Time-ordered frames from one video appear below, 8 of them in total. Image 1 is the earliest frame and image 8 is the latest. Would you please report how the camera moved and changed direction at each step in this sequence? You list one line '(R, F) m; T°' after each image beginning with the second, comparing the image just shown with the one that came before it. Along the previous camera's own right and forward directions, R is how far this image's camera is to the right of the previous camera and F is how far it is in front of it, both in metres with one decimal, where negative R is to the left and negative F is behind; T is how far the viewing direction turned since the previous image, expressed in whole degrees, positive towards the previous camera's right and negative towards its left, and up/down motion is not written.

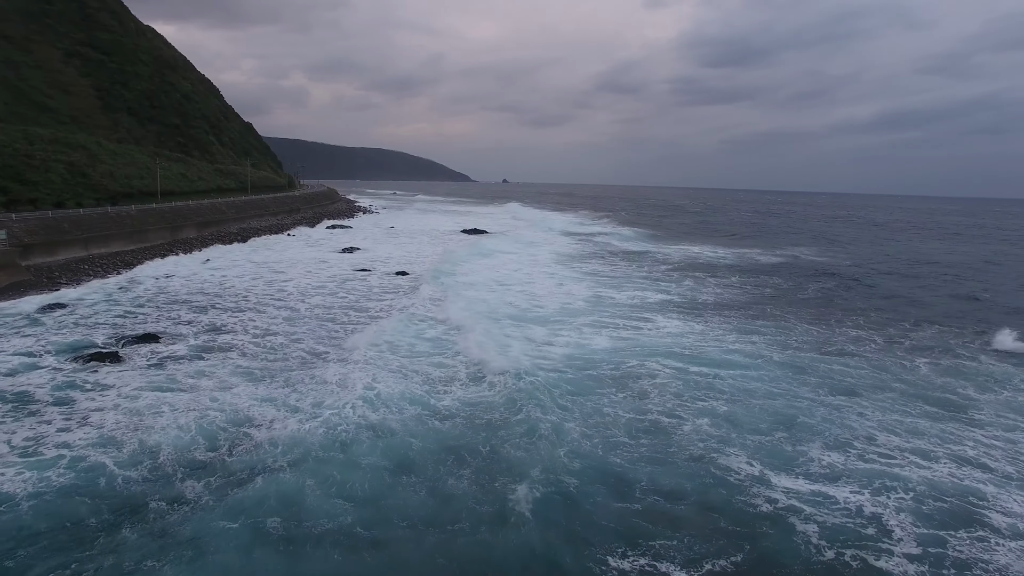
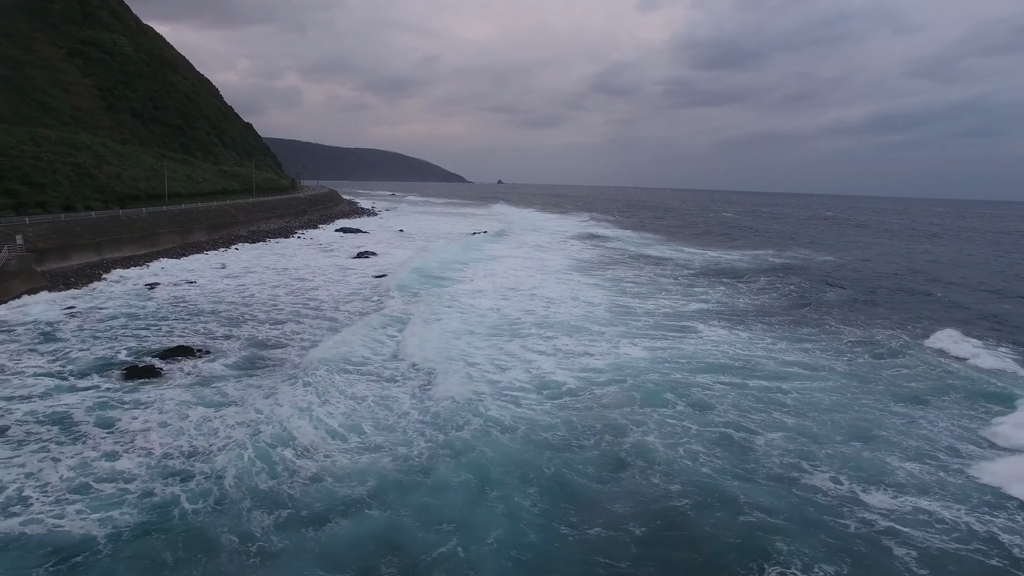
(-1.2, +0.2) m; +1°
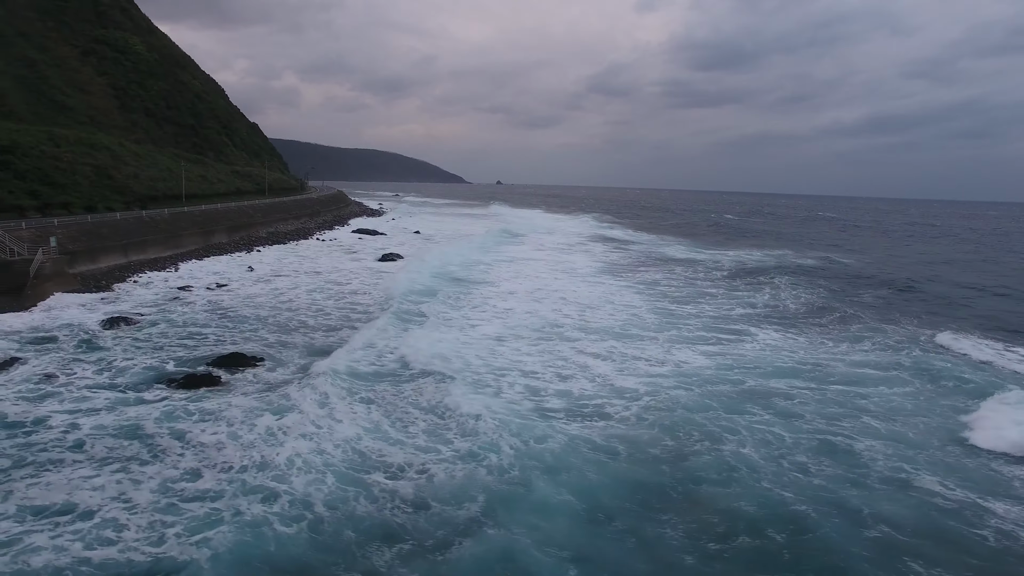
(-1.5, +0.2) m; 0°
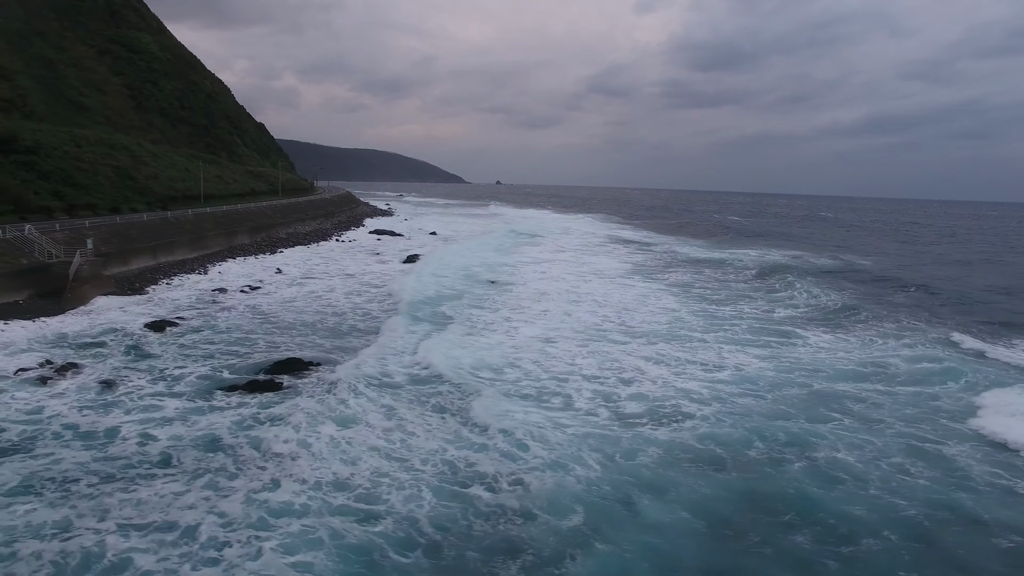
(-1.3, +0.1) m; 0°
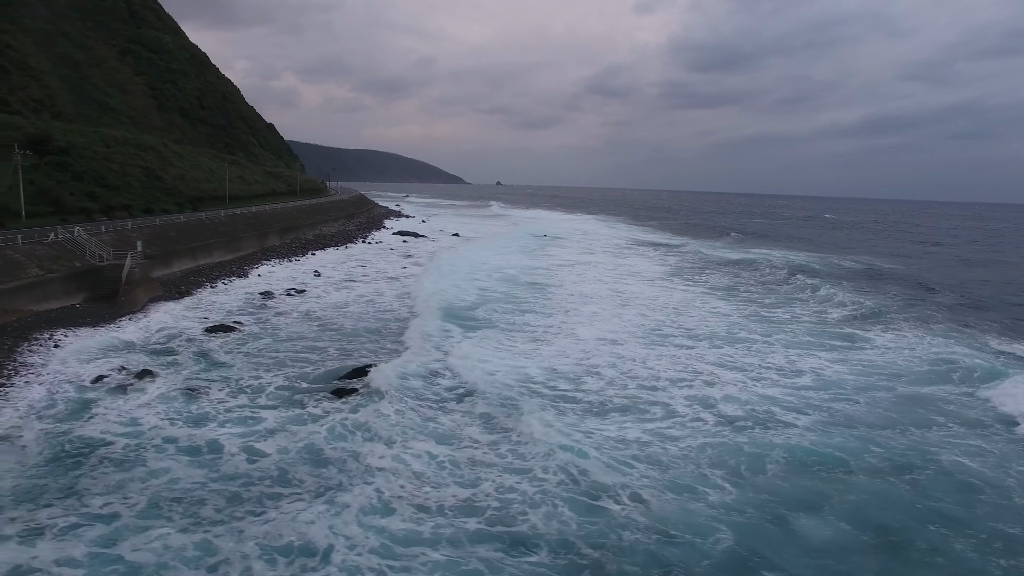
(-1.7, +0.2) m; 0°
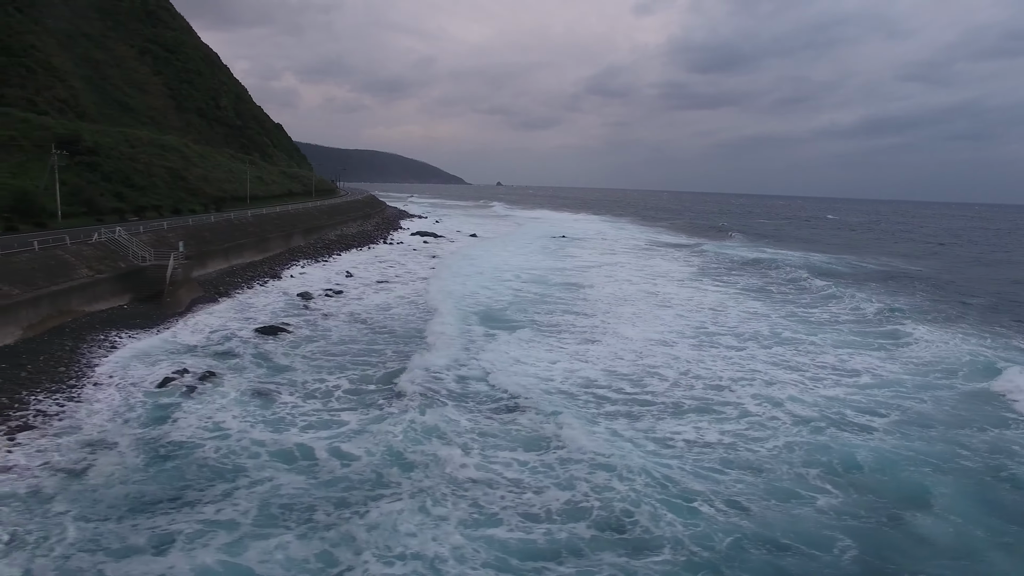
(-1.3, 0.0) m; 0°
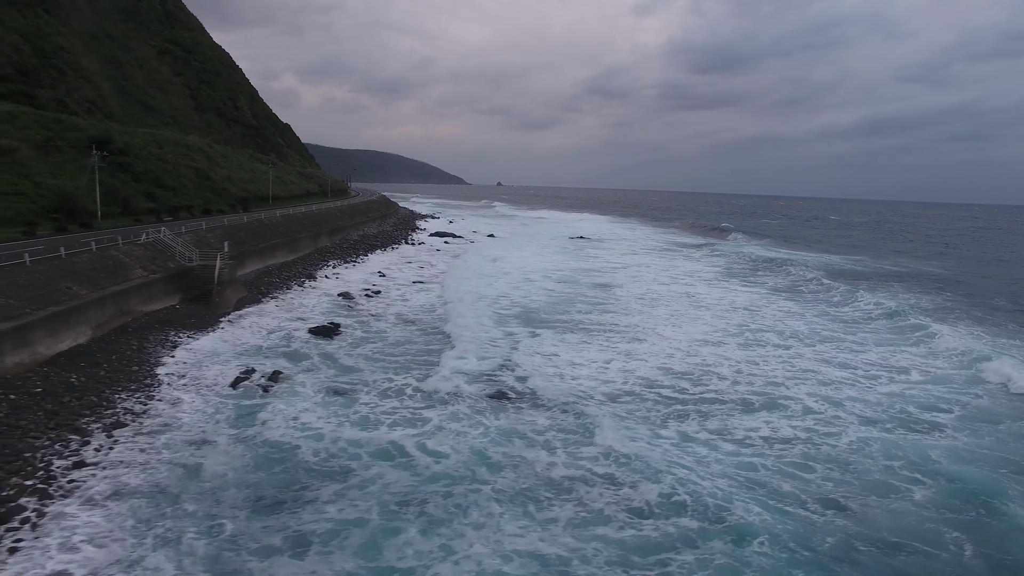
(-1.3, -0.1) m; 0°
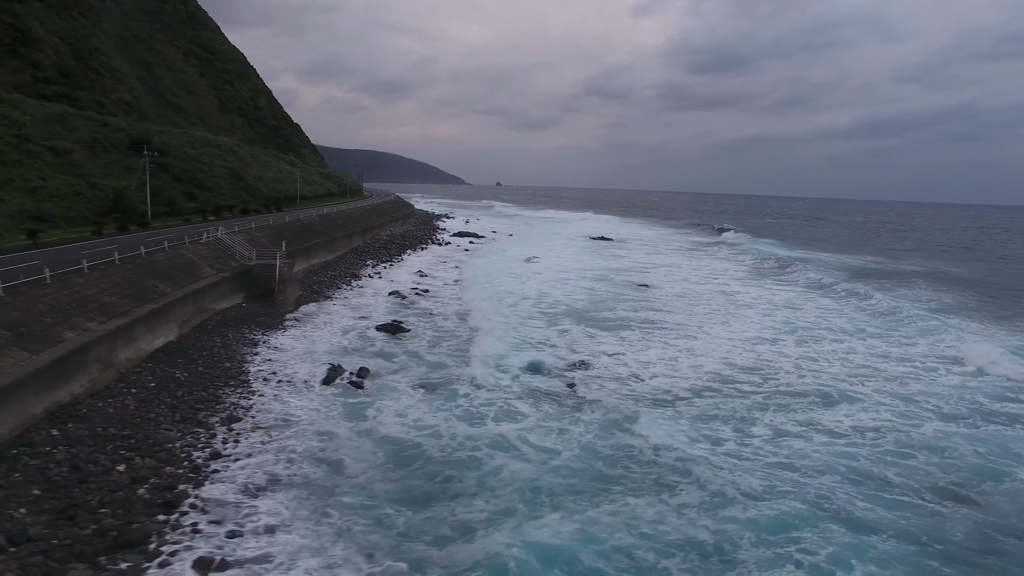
(-1.6, -0.2) m; 0°
